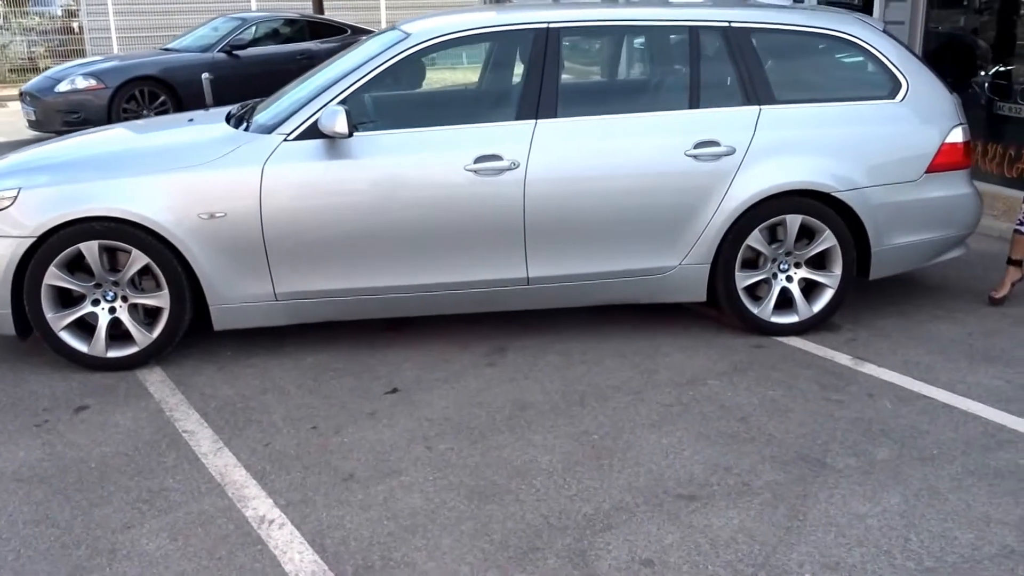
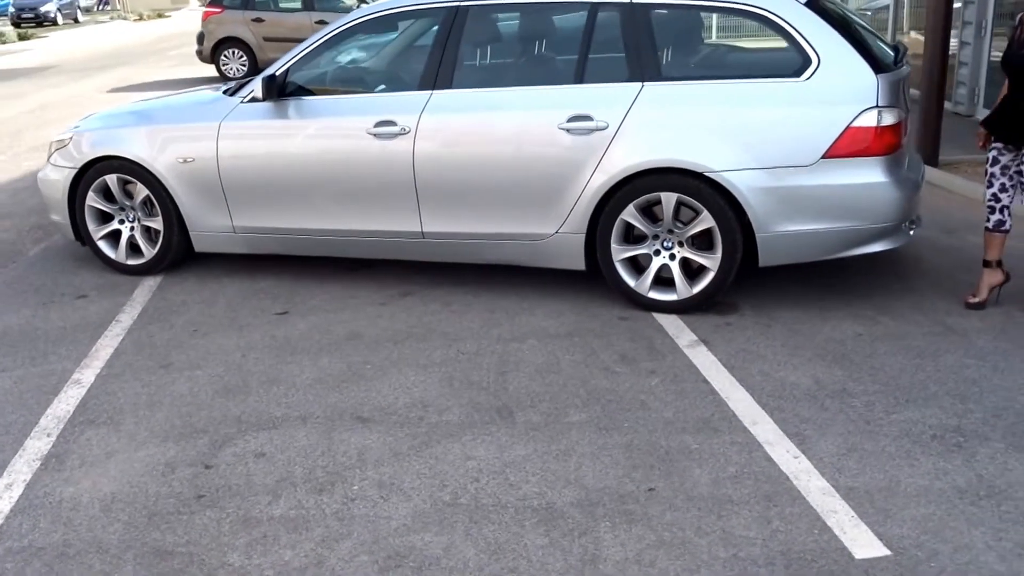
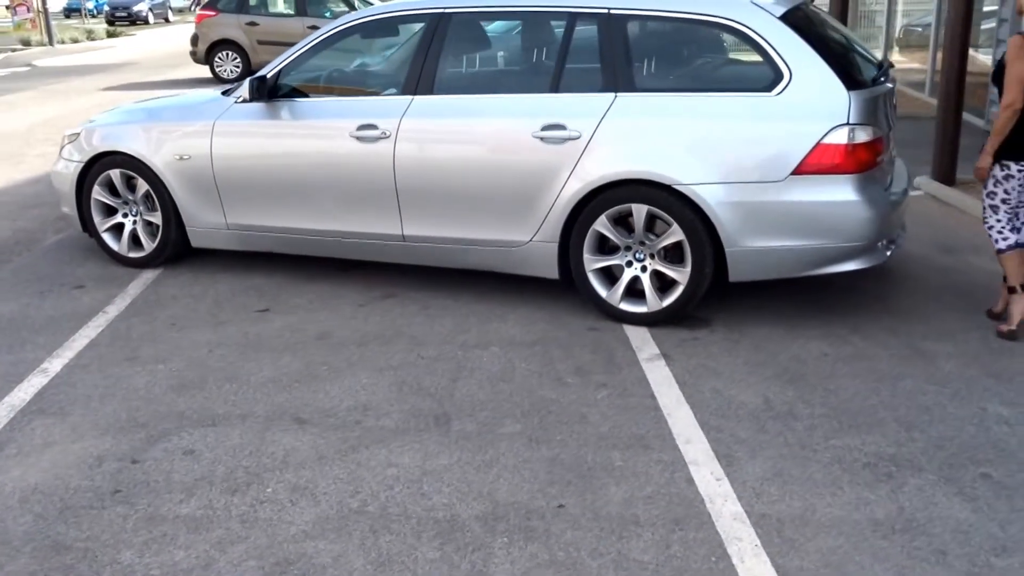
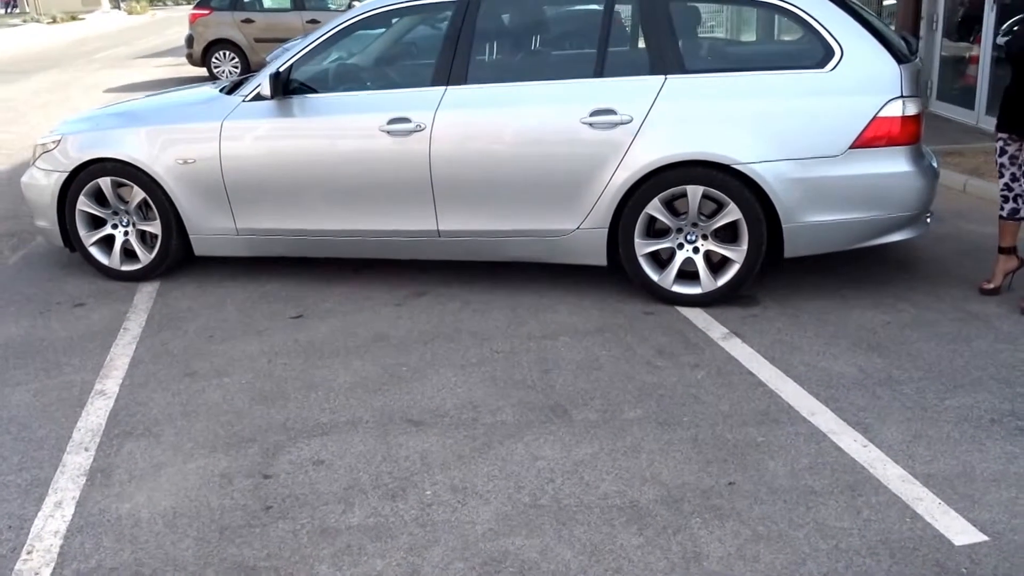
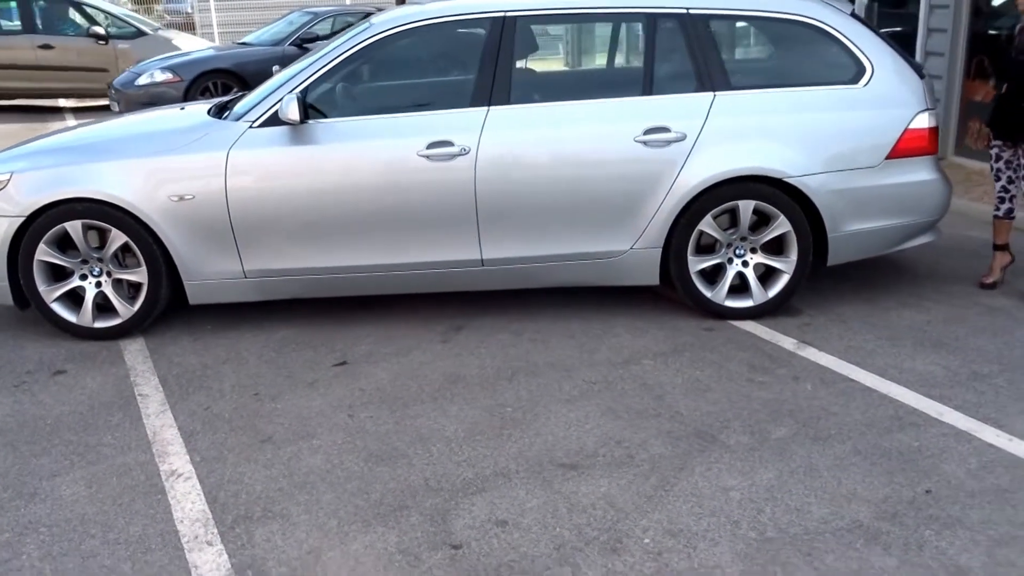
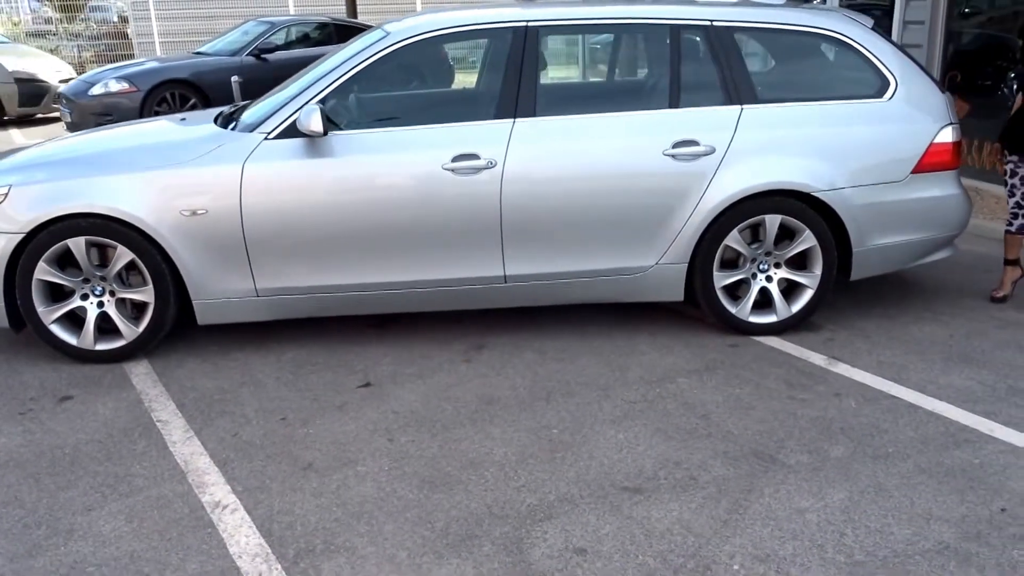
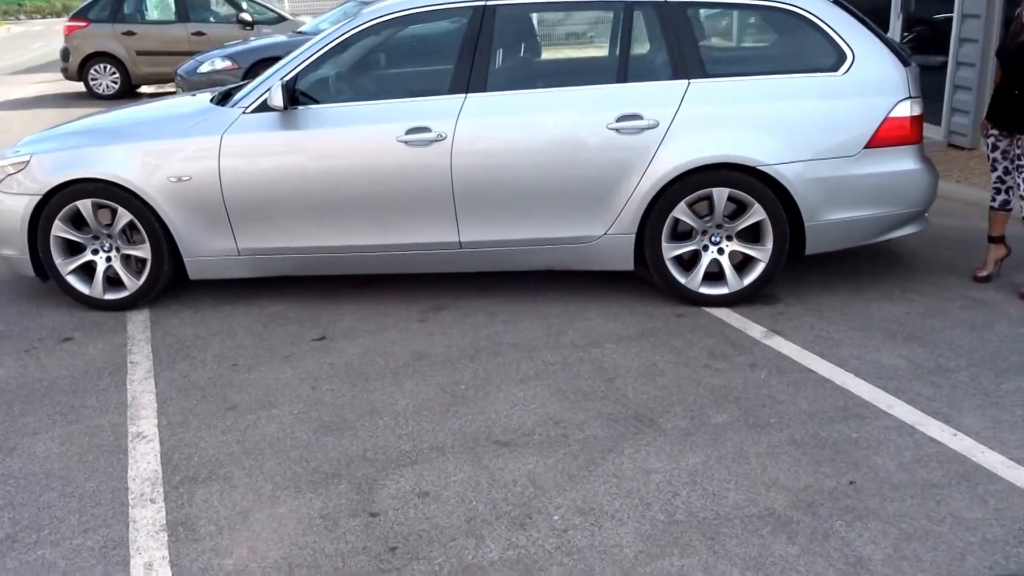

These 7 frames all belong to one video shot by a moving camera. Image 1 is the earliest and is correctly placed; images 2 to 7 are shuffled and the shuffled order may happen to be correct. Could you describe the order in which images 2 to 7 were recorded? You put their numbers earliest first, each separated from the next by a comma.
6, 5, 7, 4, 2, 3
